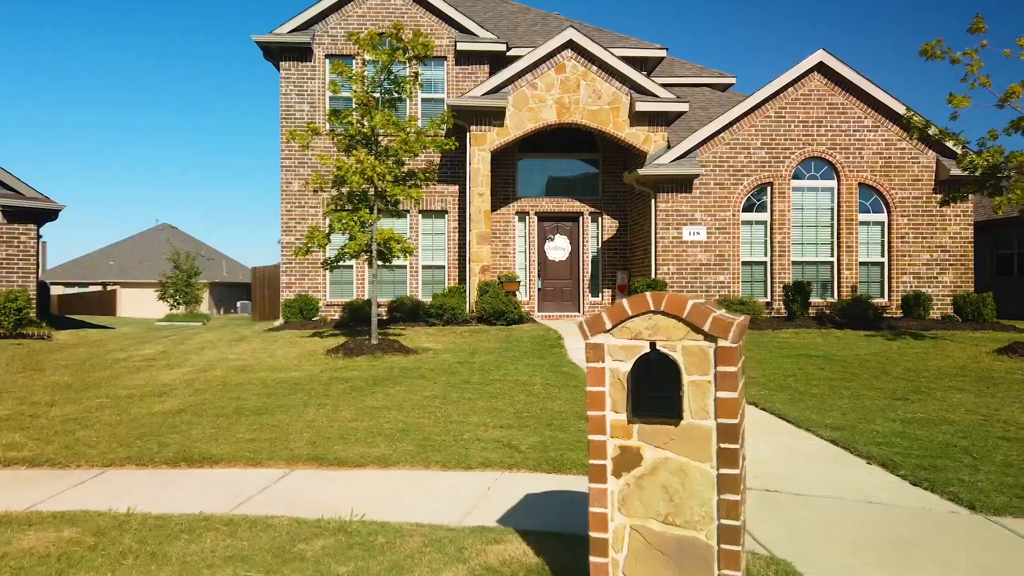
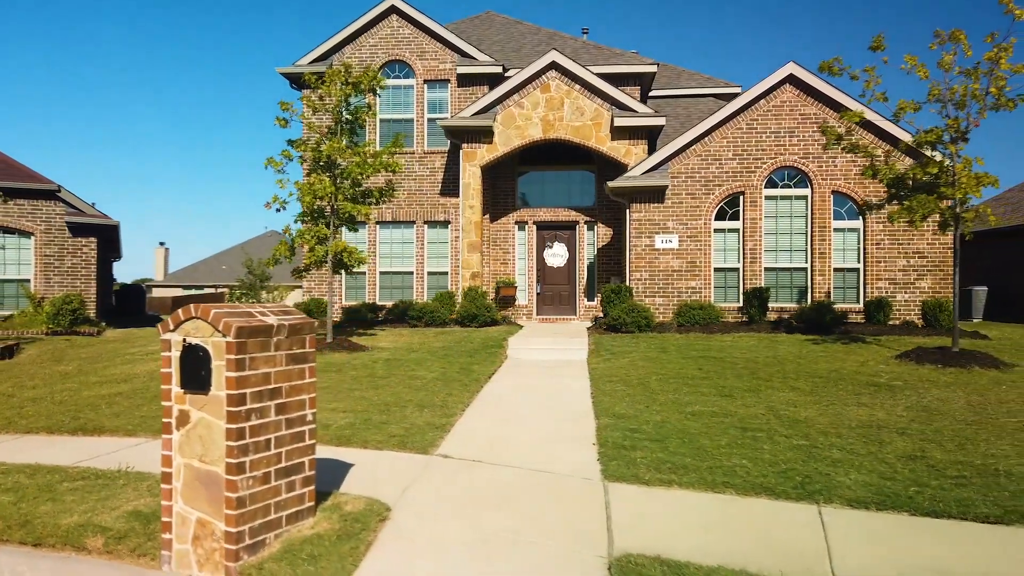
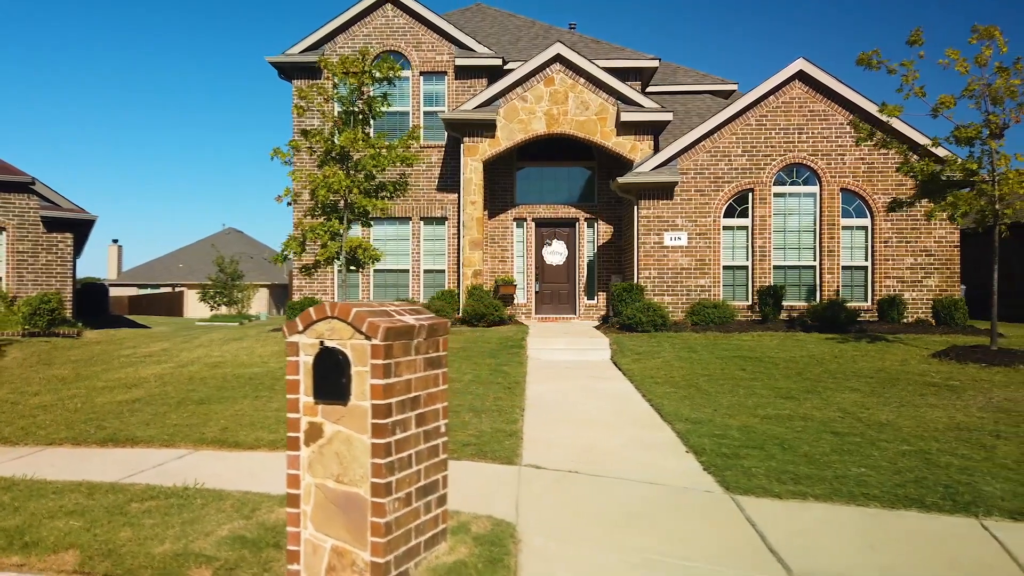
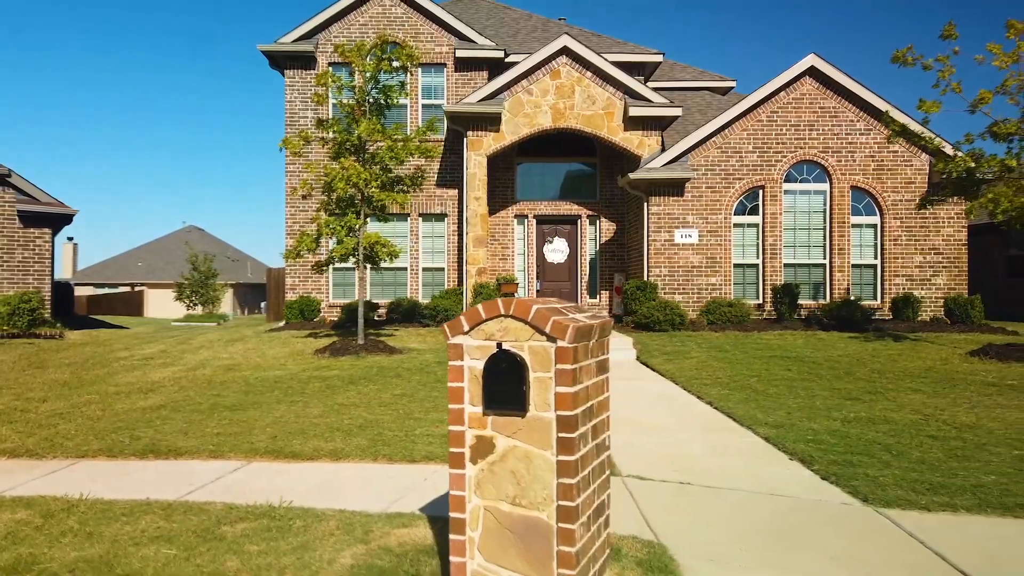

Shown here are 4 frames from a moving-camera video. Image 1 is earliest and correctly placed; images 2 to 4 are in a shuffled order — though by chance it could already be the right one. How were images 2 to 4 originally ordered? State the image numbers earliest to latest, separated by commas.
4, 3, 2
